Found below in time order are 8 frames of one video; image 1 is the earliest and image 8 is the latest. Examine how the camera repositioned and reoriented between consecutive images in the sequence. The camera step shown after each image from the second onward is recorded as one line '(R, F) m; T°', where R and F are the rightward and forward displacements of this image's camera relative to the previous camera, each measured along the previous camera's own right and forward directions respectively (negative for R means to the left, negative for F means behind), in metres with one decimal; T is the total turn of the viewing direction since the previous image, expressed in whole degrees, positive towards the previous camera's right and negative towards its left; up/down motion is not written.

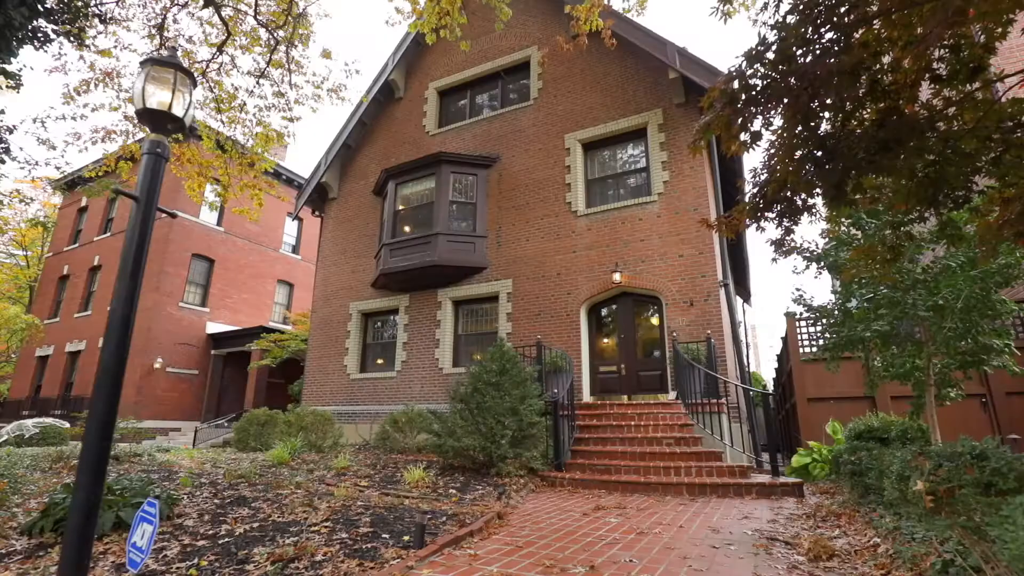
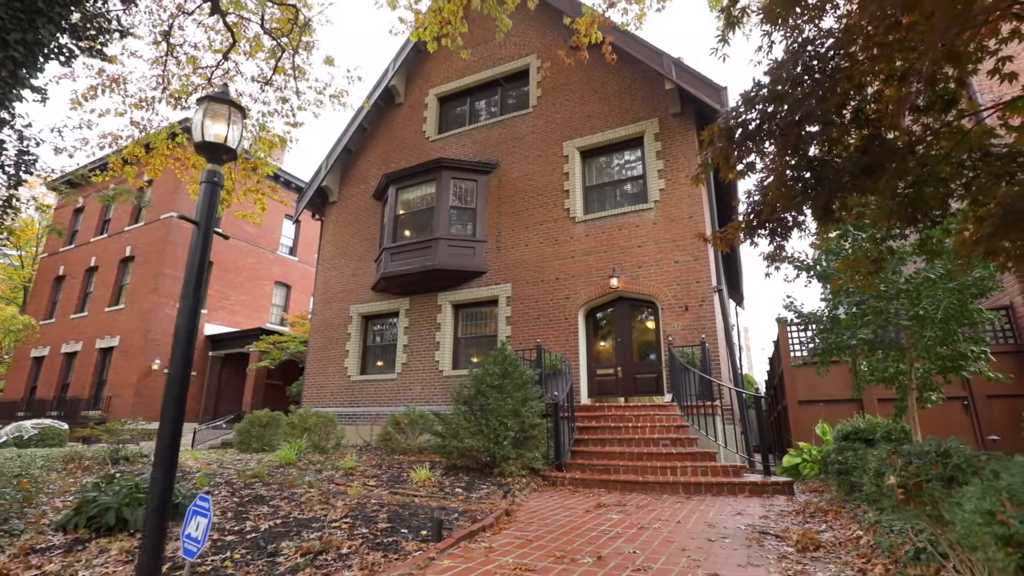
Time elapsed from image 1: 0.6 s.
(-0.1, -0.2) m; +1°
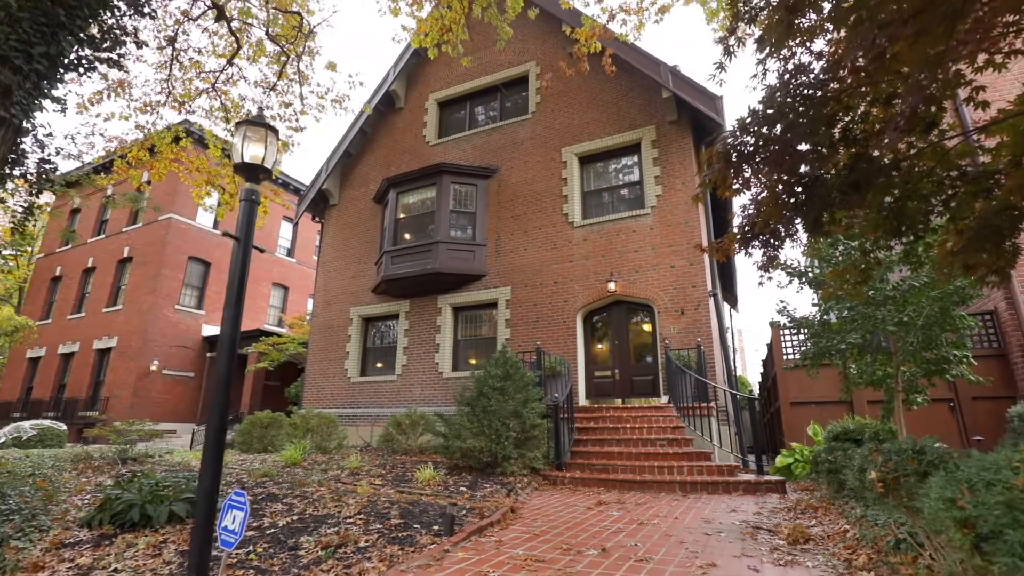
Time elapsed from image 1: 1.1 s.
(-0.1, -0.2) m; +1°
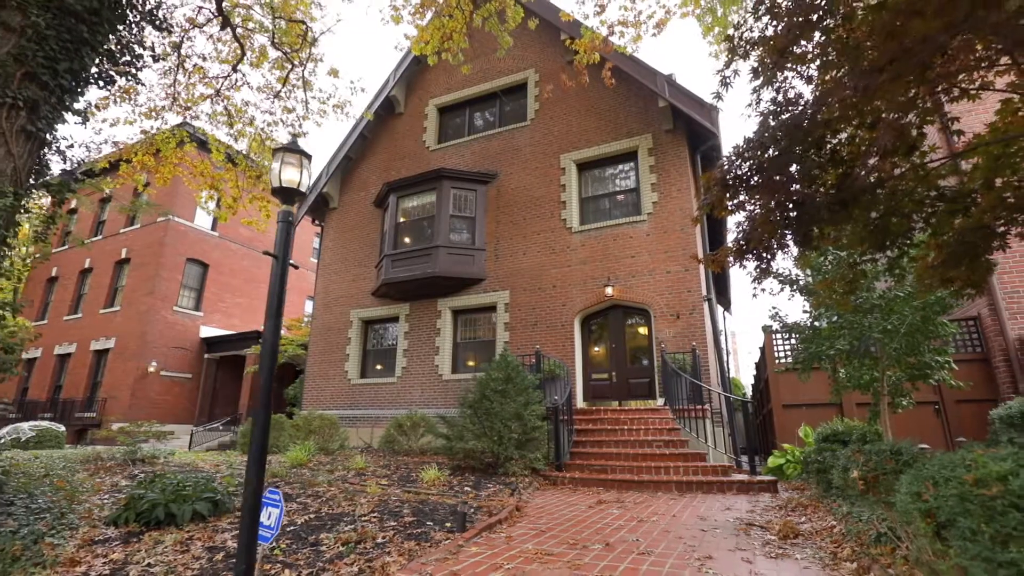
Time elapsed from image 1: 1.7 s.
(-0.1, -0.2) m; +1°
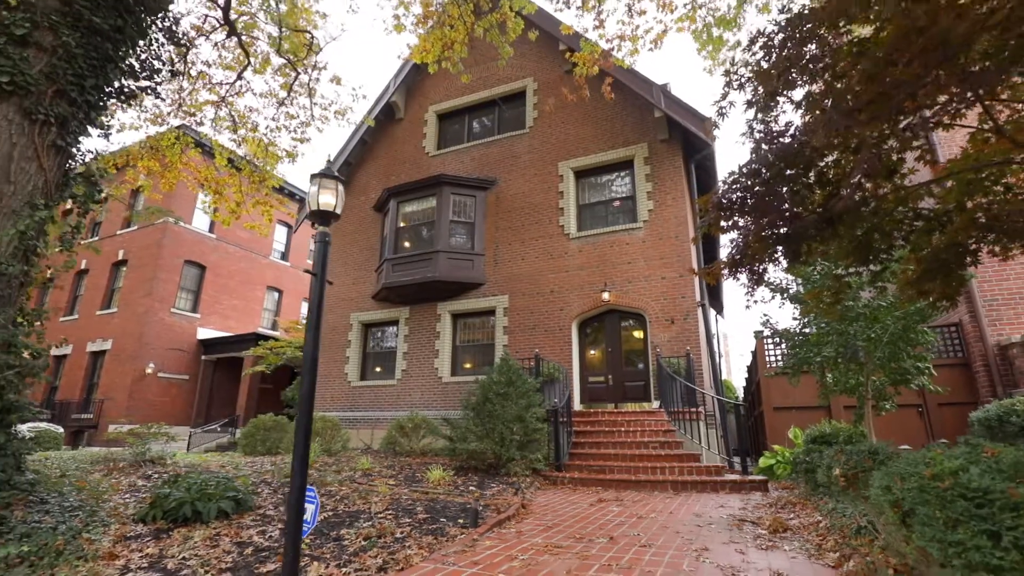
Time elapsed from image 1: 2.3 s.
(-0.1, -0.3) m; +1°
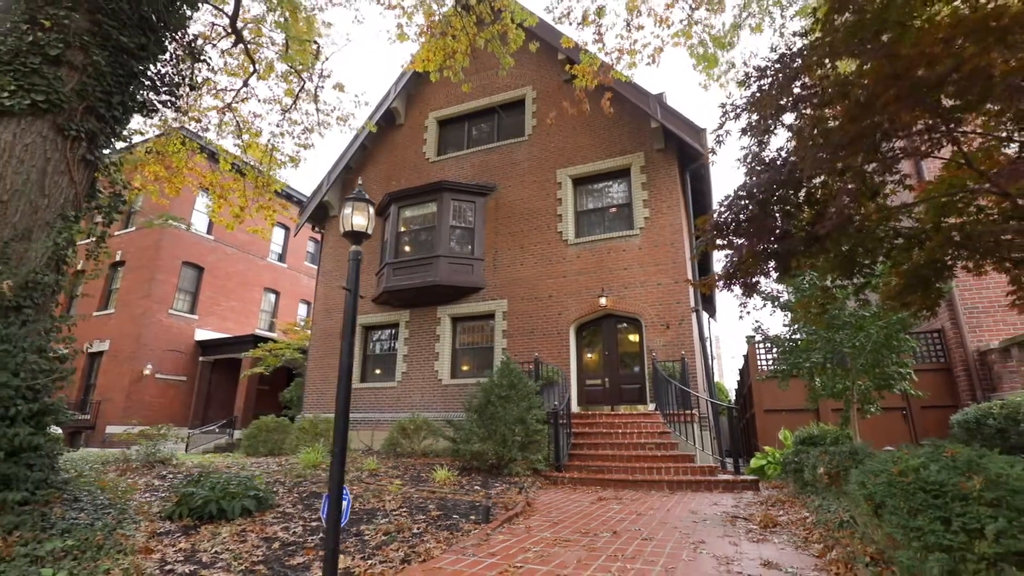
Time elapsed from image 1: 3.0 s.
(-0.1, -0.3) m; +1°
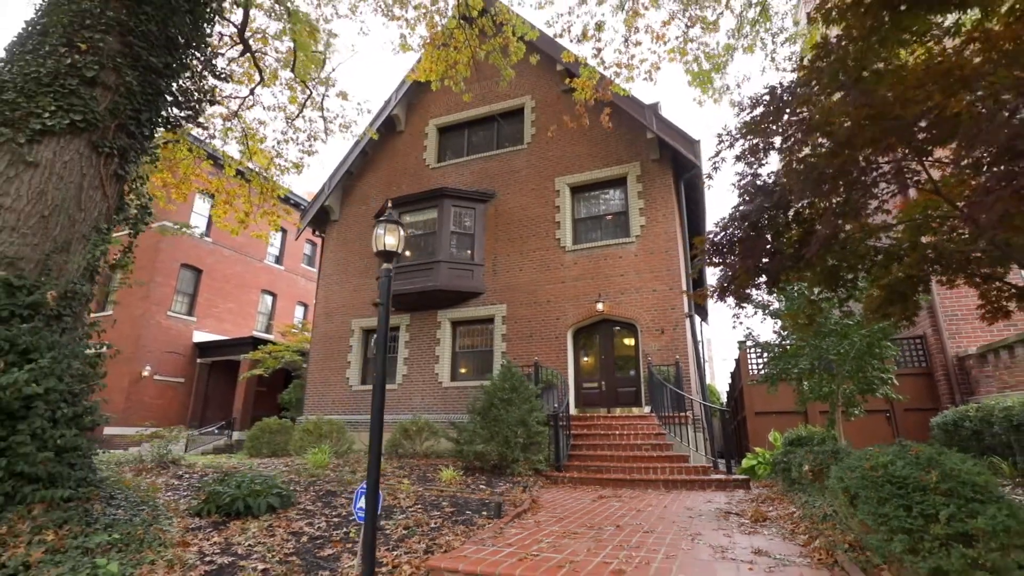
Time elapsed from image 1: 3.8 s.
(-0.2, -0.3) m; +1°
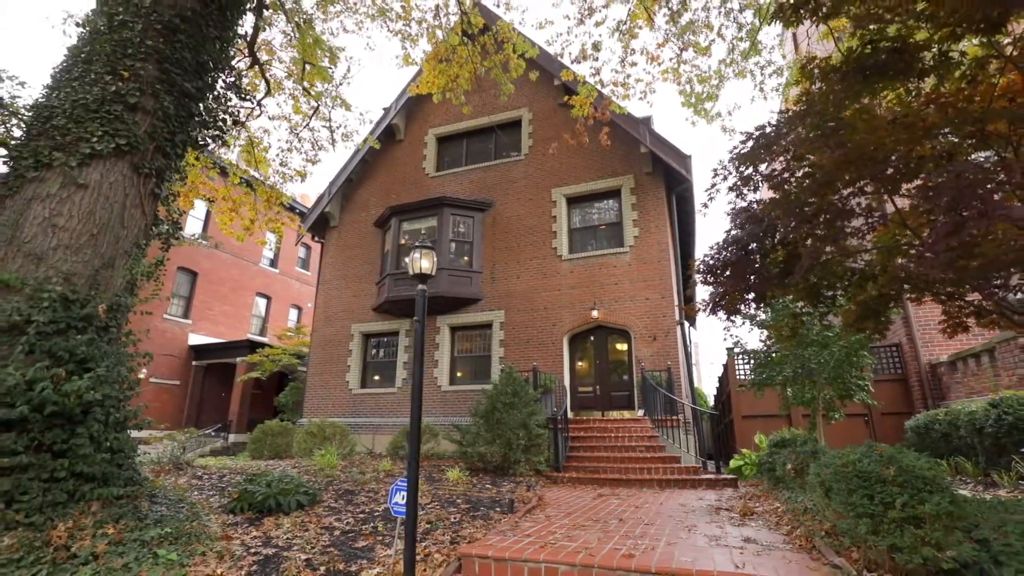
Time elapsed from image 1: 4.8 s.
(-0.3, -0.5) m; +1°
